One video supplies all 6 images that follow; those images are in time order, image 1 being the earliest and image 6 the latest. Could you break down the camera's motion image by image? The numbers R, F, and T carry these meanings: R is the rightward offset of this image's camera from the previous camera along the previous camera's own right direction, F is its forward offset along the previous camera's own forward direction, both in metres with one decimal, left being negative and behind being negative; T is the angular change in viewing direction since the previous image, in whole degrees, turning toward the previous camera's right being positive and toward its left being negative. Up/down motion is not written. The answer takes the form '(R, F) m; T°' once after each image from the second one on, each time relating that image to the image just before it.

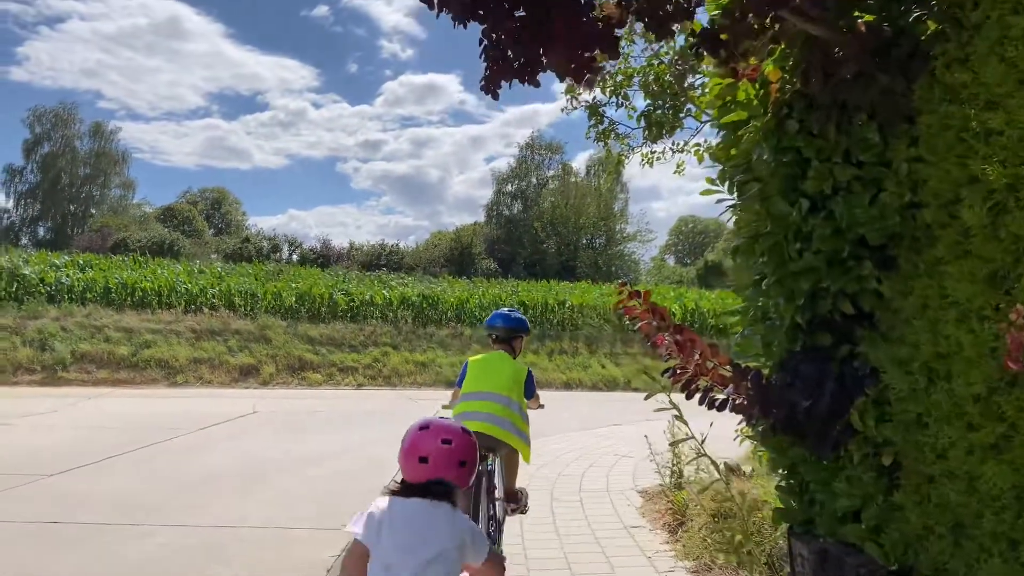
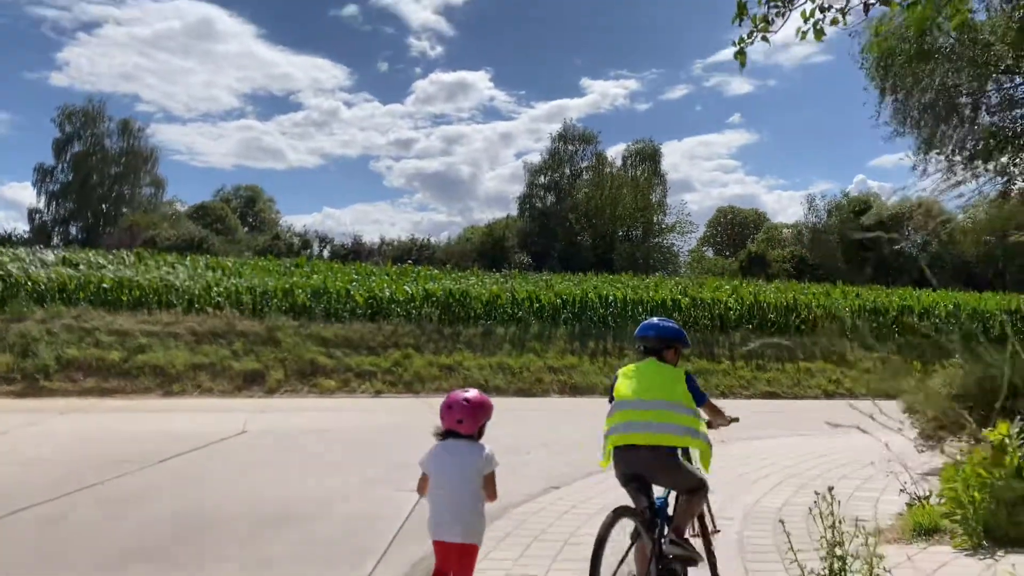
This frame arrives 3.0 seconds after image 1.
(0.0, +1.9) m; -2°
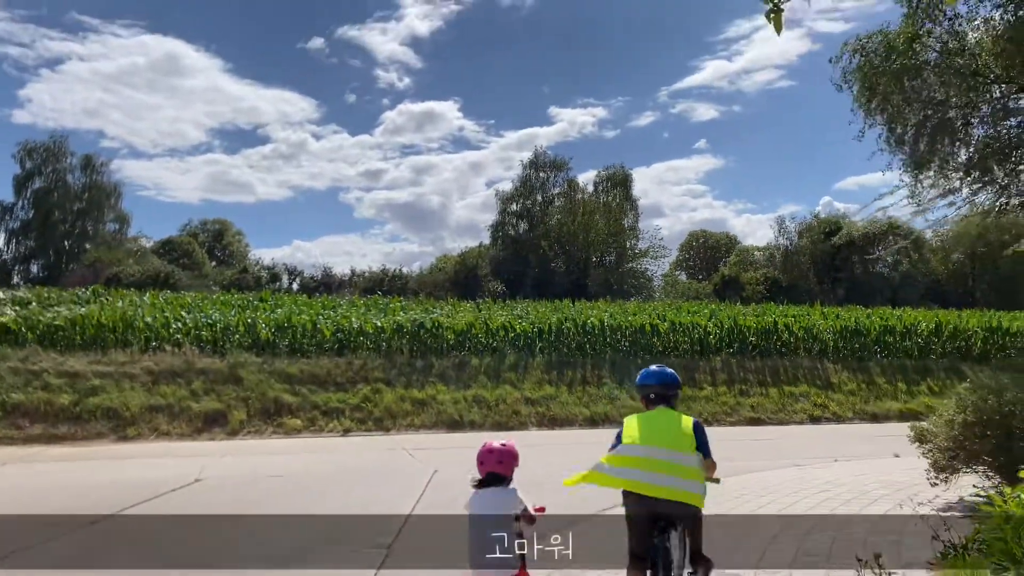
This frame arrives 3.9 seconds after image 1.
(0.0, +0.6) m; +2°
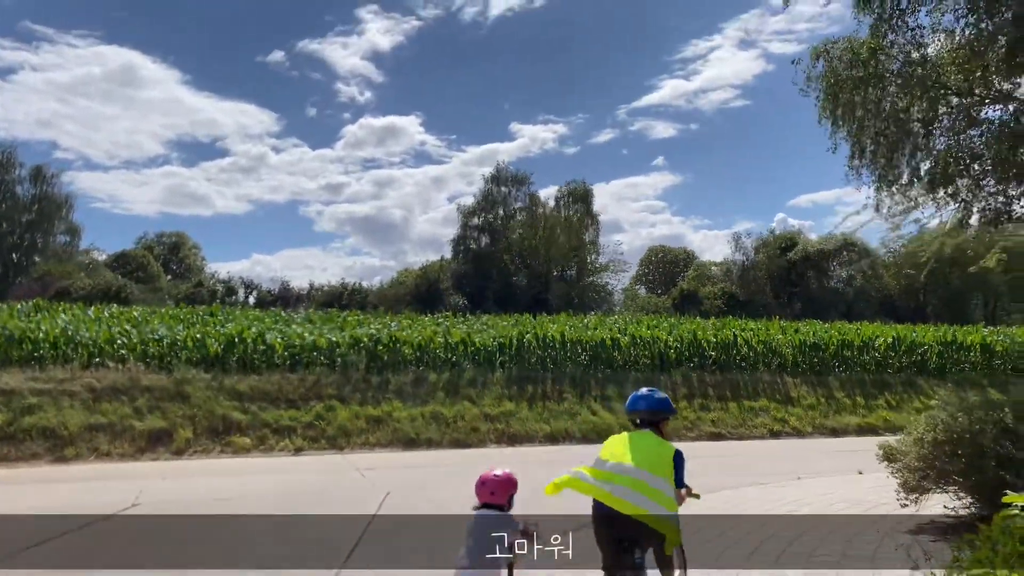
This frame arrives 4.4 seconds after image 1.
(0.0, +0.3) m; +3°
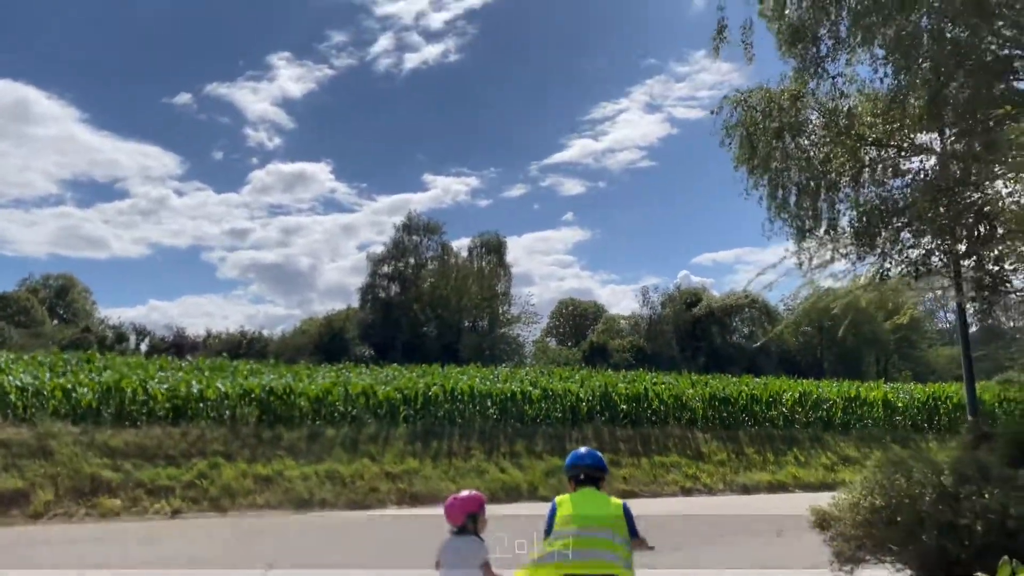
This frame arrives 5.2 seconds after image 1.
(0.0, +0.6) m; +6°
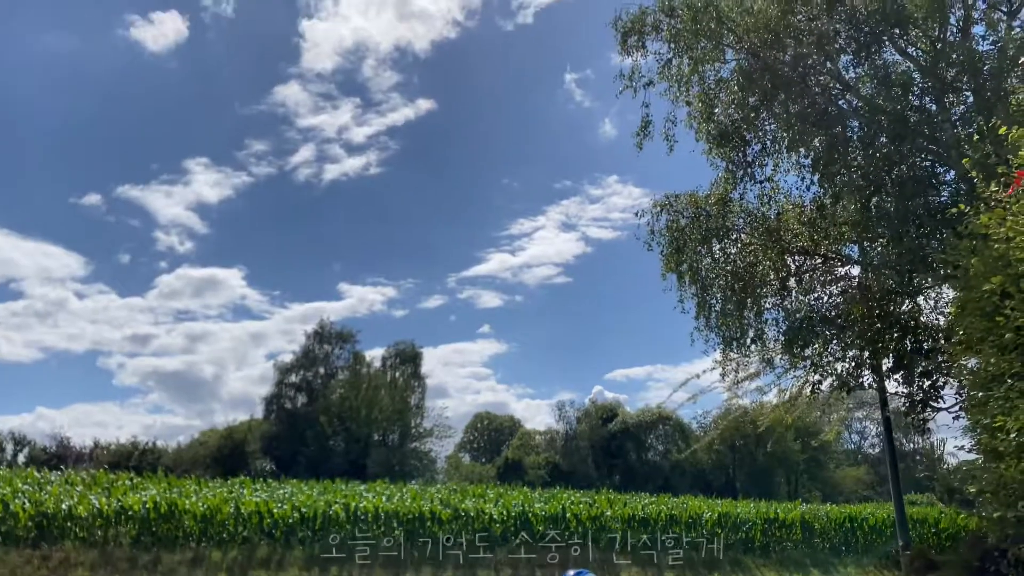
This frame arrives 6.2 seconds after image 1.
(0.0, +0.6) m; +6°
